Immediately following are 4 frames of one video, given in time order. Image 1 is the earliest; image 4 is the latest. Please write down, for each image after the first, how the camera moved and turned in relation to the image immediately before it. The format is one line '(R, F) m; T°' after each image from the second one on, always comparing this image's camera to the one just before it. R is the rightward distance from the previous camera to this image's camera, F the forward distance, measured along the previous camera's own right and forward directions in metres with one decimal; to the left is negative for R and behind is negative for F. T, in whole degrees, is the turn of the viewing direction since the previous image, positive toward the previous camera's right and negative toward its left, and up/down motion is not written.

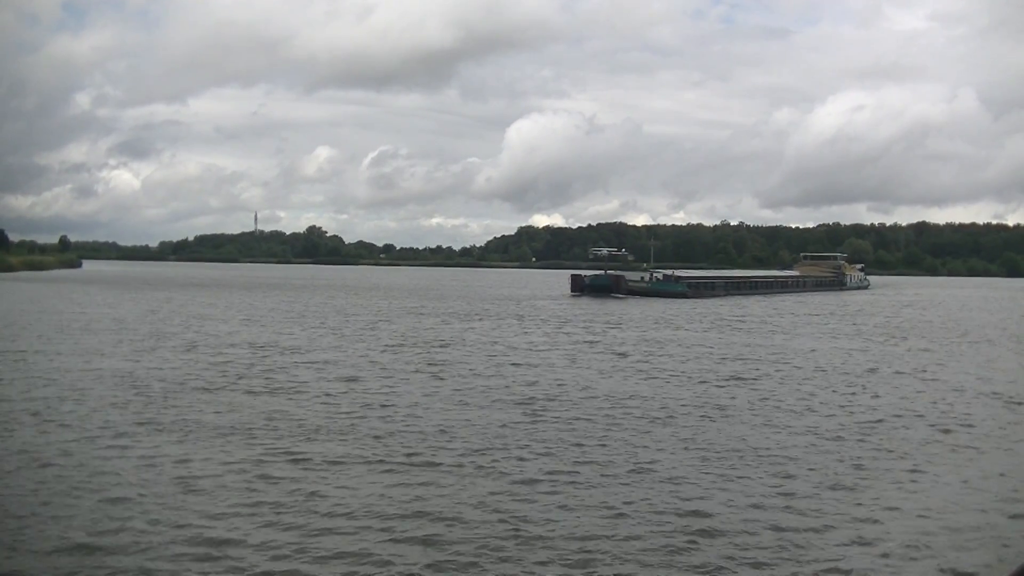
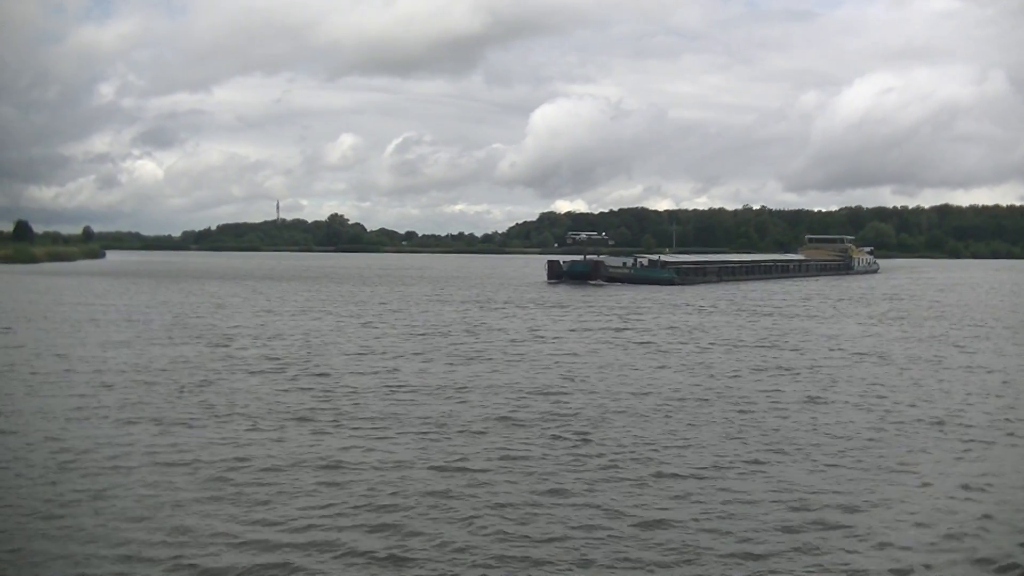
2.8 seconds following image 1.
(+0.5, +0.8) m; -1°
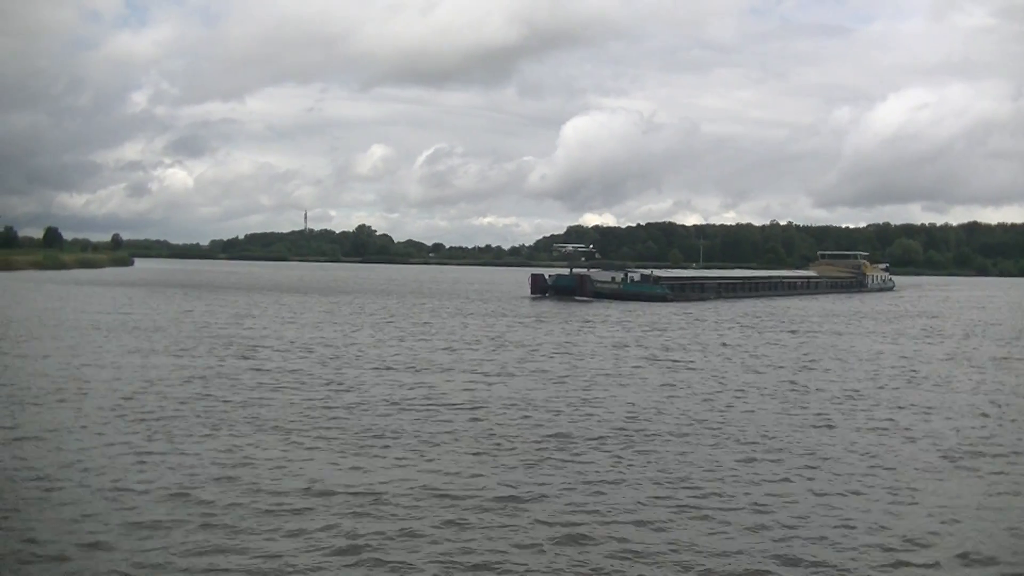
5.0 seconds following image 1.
(+1.4, +0.2) m; -1°
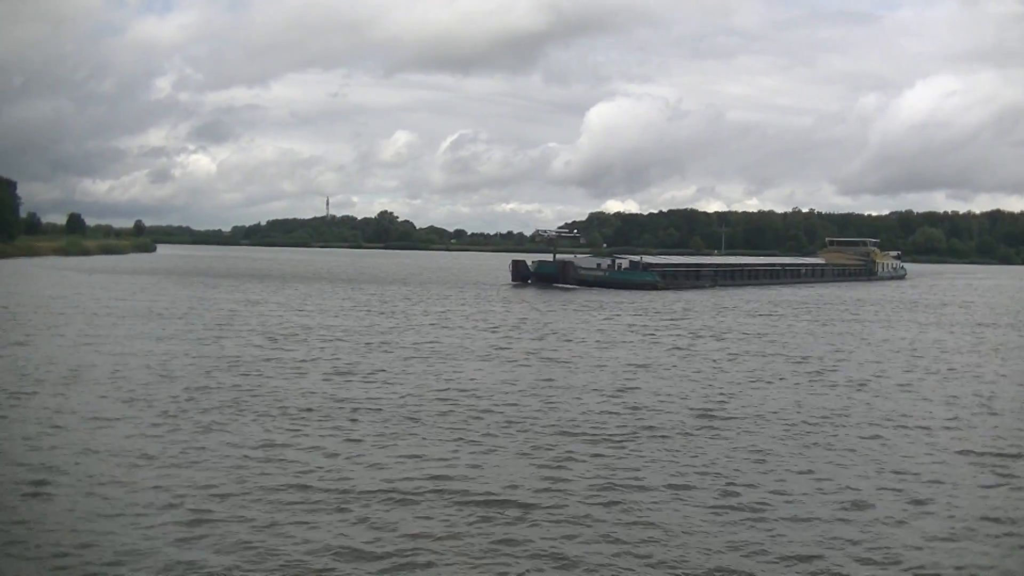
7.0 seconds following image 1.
(+1.3, +0.2) m; -1°
